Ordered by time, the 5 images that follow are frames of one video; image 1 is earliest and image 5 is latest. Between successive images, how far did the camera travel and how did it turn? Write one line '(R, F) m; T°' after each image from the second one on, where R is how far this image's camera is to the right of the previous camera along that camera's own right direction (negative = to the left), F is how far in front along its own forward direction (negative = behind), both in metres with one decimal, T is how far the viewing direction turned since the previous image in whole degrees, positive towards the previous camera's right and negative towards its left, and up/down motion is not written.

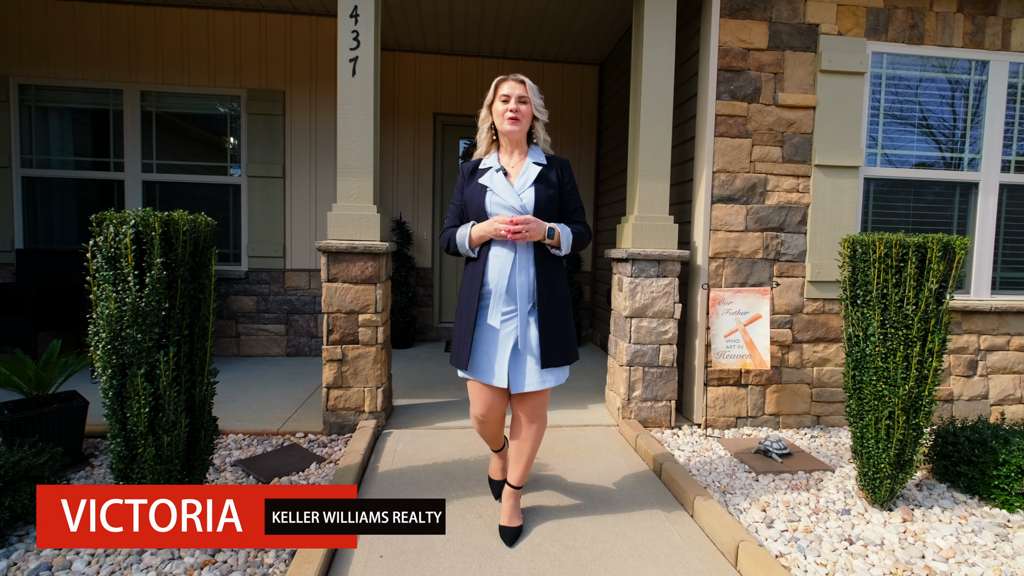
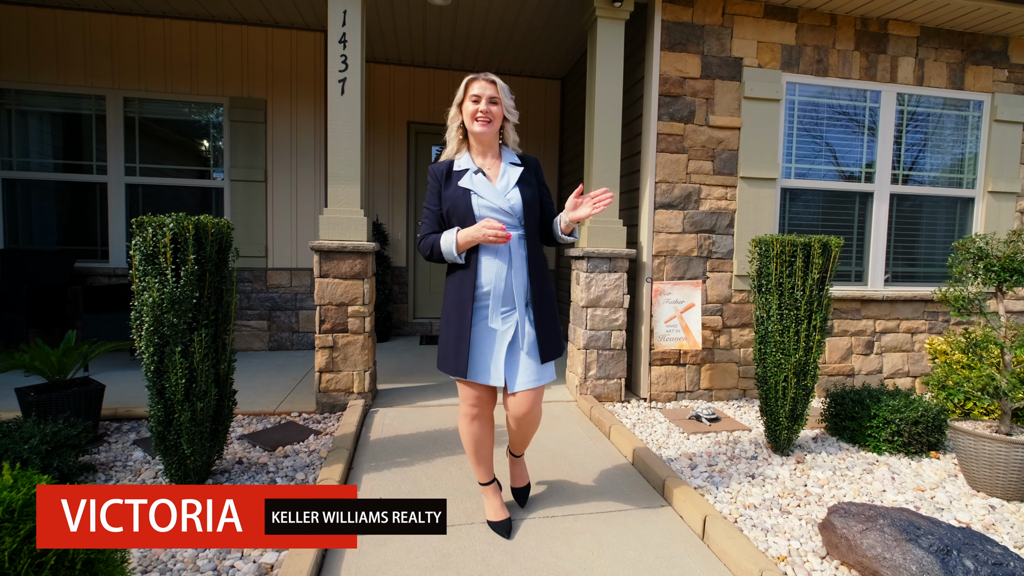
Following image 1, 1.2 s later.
(0.0, -0.4) m; +4°
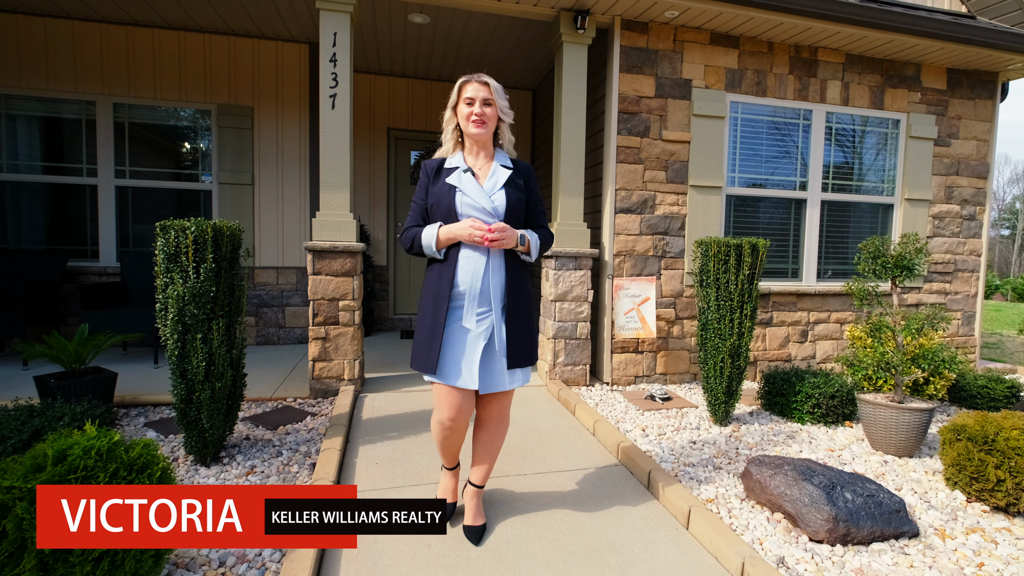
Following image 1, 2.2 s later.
(0.0, -0.4) m; +3°
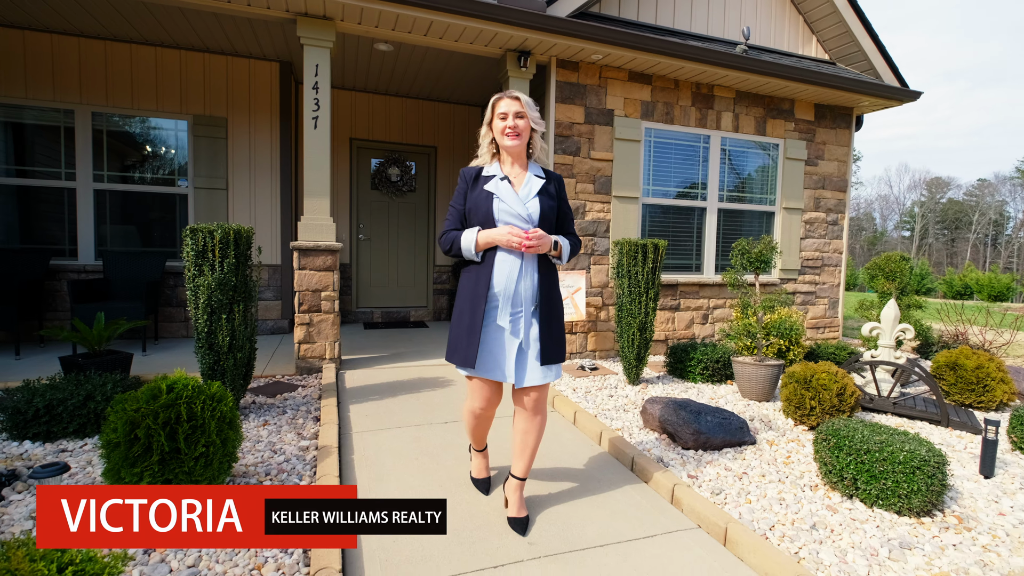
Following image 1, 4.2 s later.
(-0.1, -0.7) m; +6°
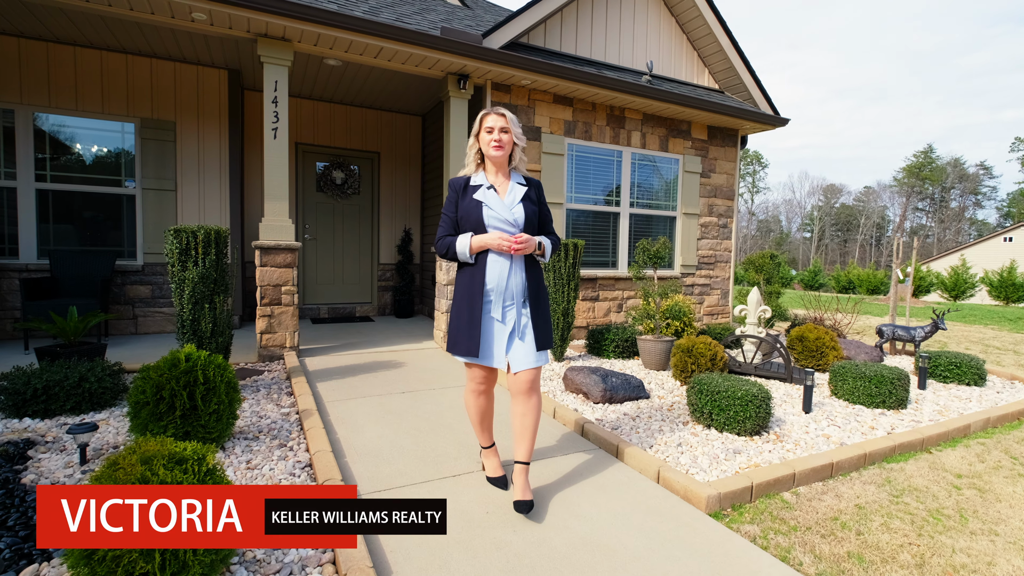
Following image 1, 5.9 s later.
(-0.1, -0.7) m; +8°
